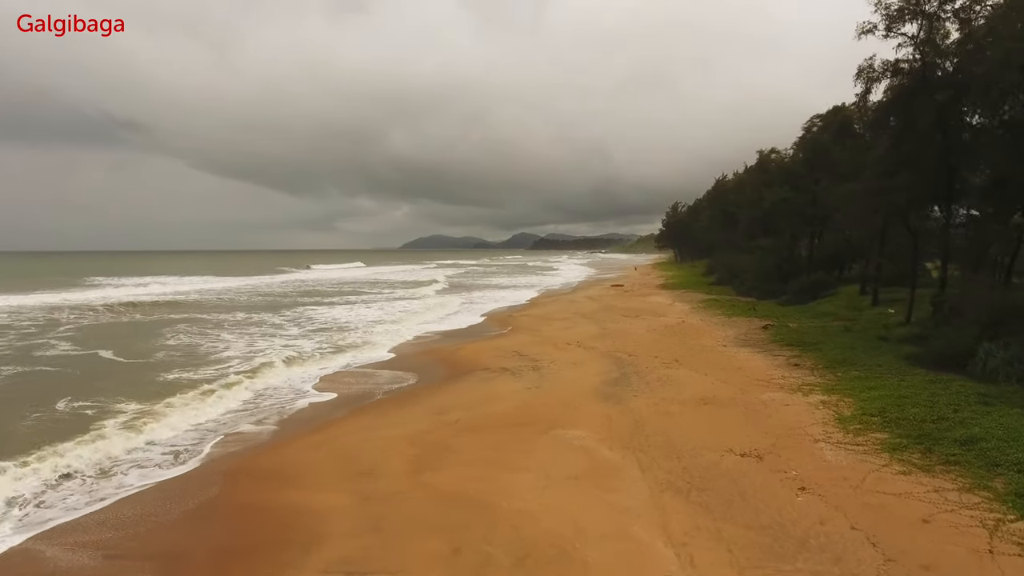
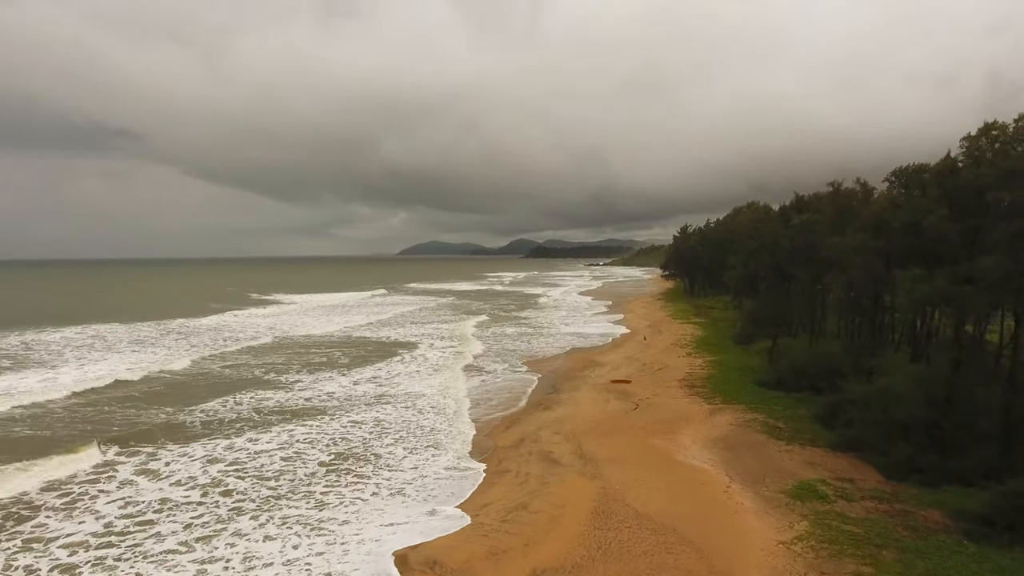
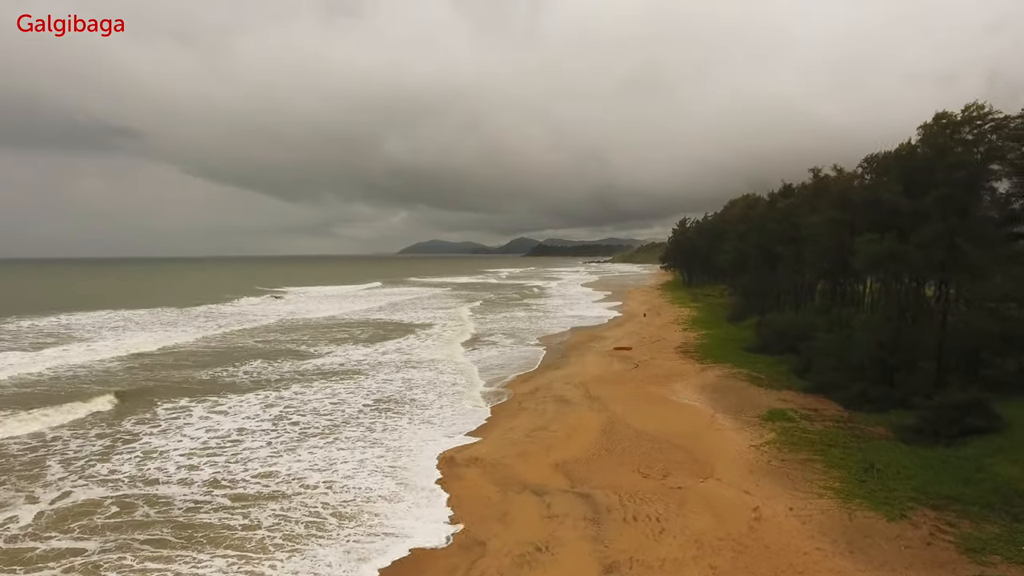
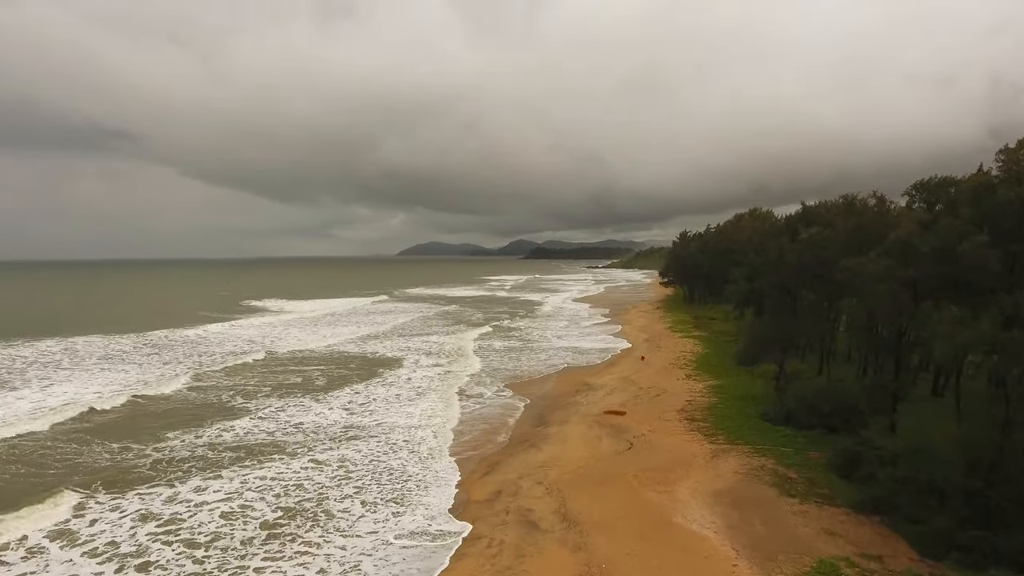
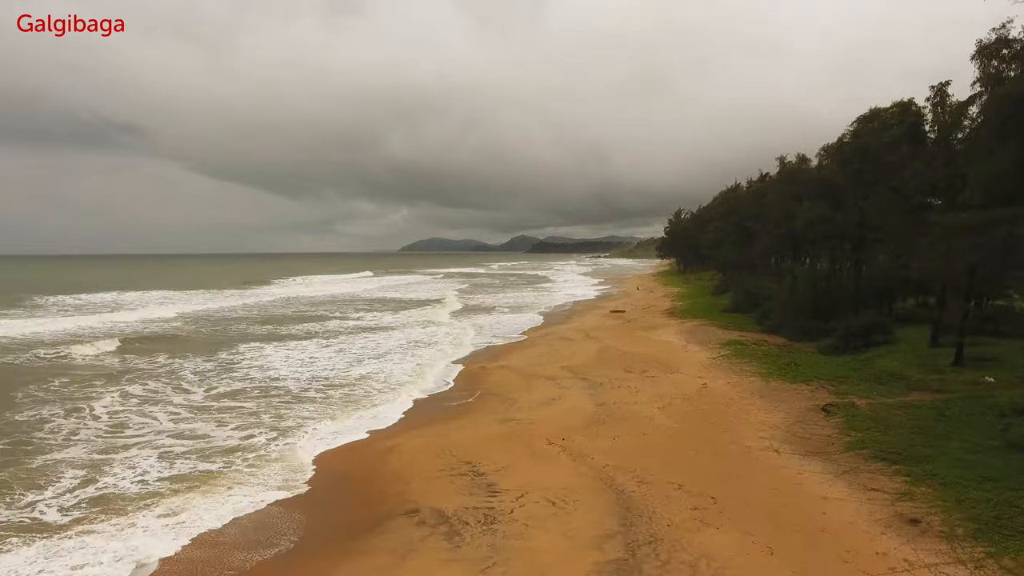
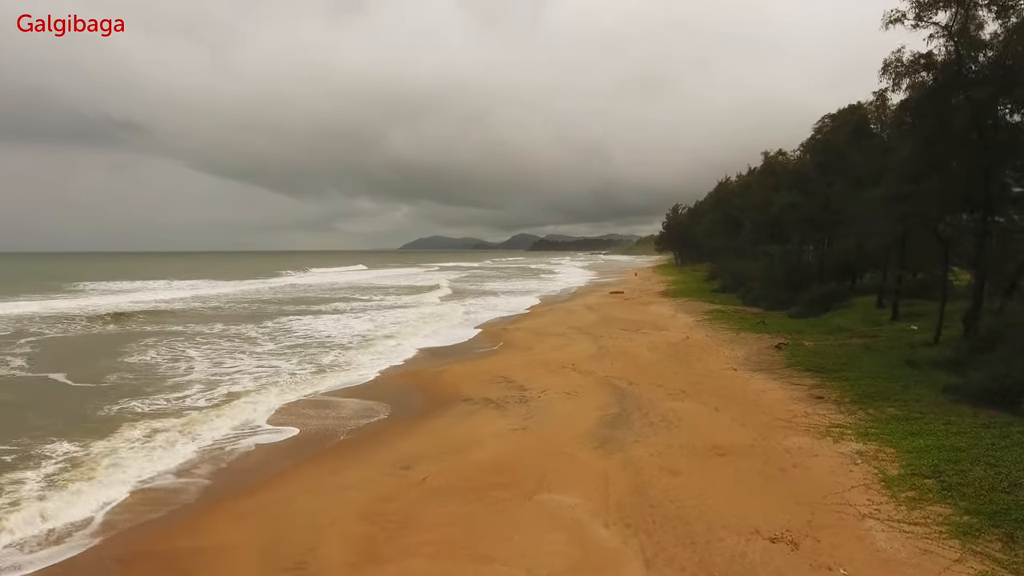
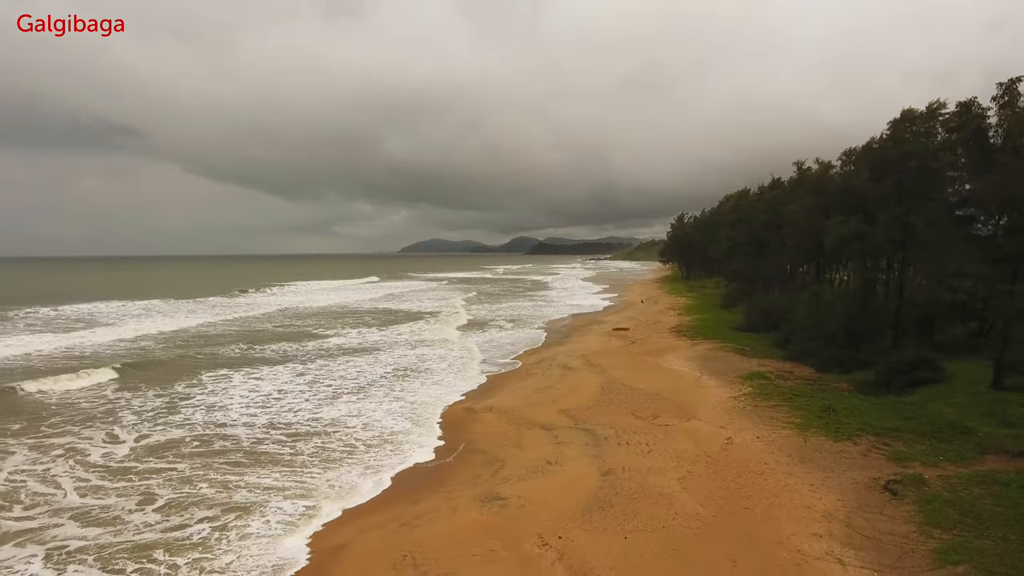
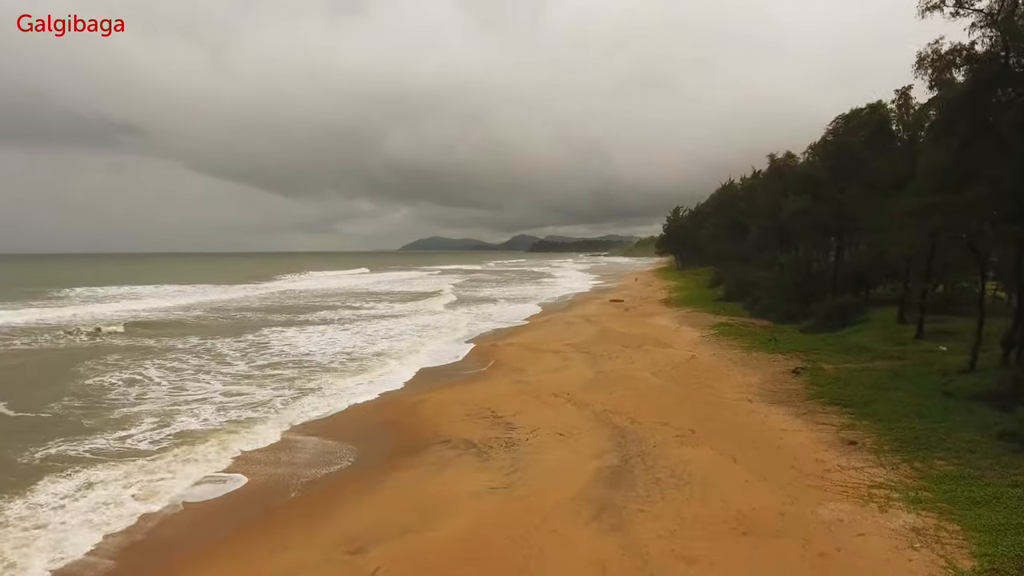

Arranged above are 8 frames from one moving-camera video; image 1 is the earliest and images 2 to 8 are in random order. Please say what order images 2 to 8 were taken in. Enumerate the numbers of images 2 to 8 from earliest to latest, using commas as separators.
6, 8, 5, 7, 3, 2, 4
